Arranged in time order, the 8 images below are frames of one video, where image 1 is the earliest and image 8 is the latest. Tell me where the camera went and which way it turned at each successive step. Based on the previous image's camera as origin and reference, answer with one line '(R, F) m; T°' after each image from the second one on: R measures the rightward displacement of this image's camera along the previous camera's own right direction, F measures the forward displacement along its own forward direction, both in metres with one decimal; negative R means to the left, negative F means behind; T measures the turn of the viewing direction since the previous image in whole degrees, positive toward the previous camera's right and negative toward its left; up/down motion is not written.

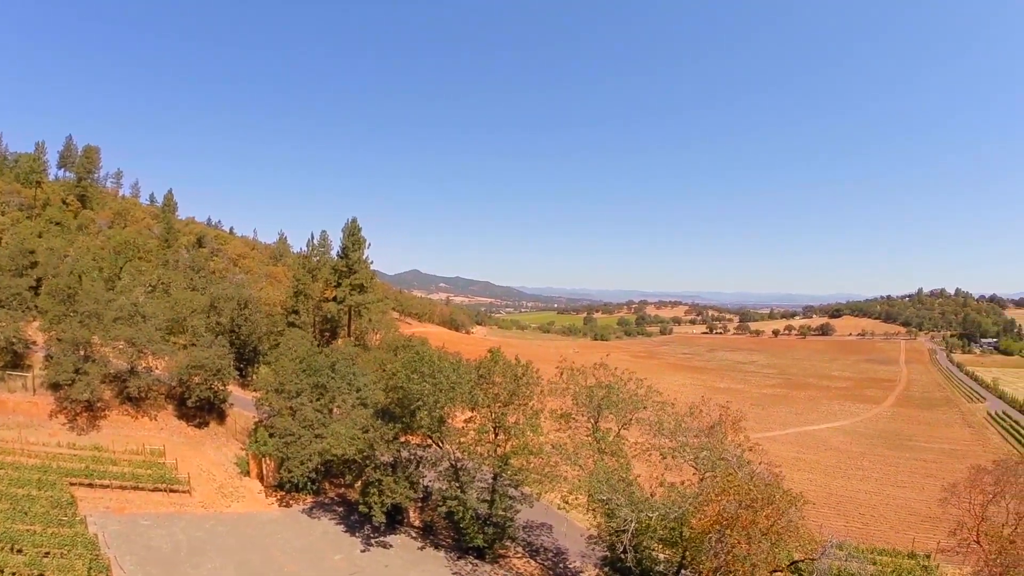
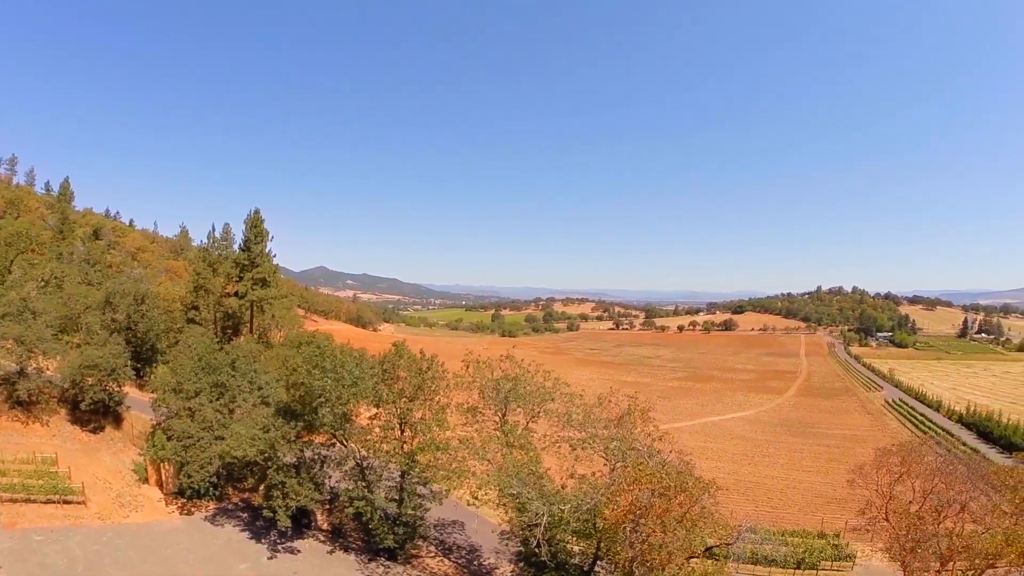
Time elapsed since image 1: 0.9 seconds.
(+0.5, +3.8) m; +9°
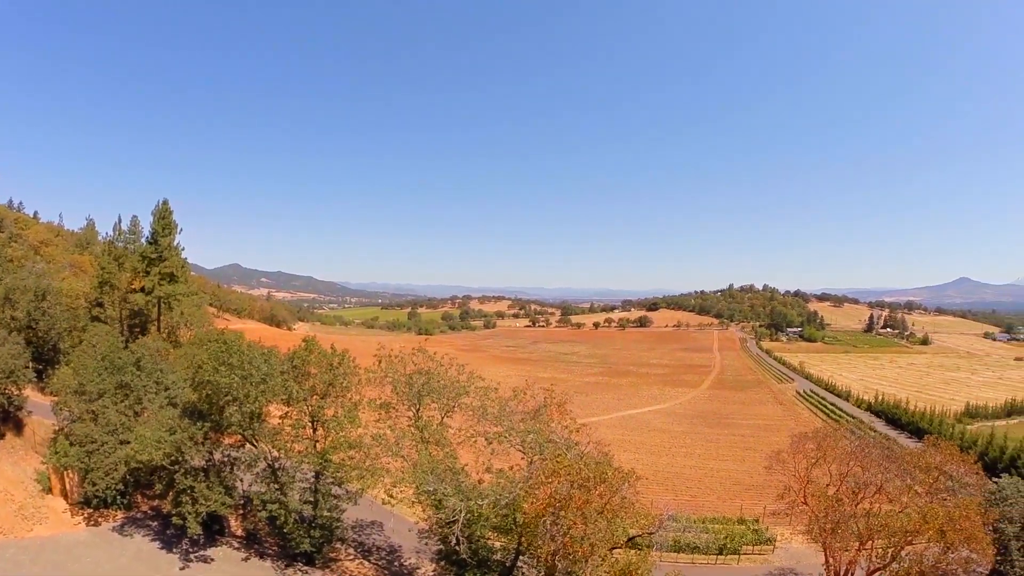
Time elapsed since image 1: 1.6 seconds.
(-0.7, +1.3) m; +9°
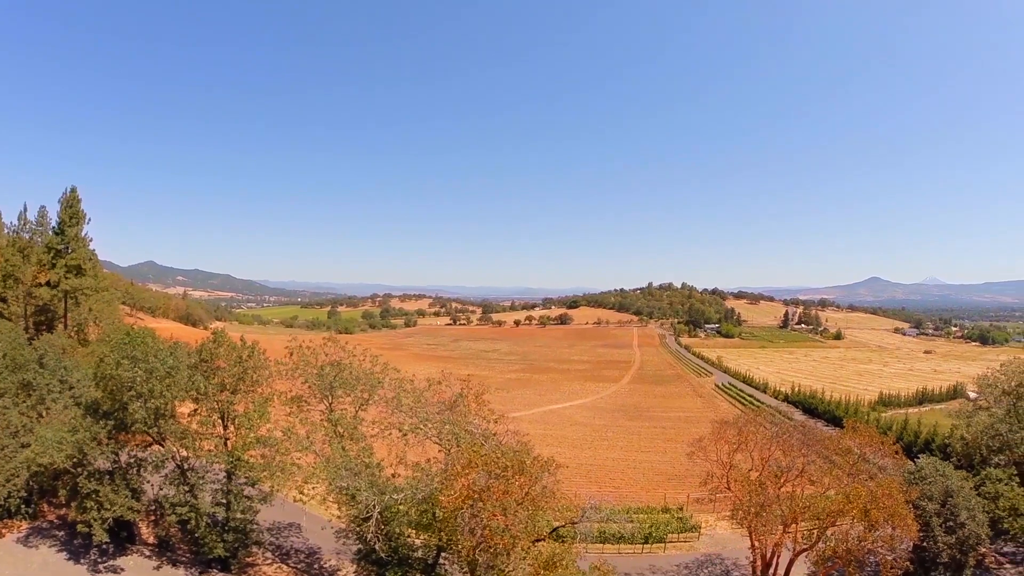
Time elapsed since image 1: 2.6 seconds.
(-0.9, +1.0) m; +9°
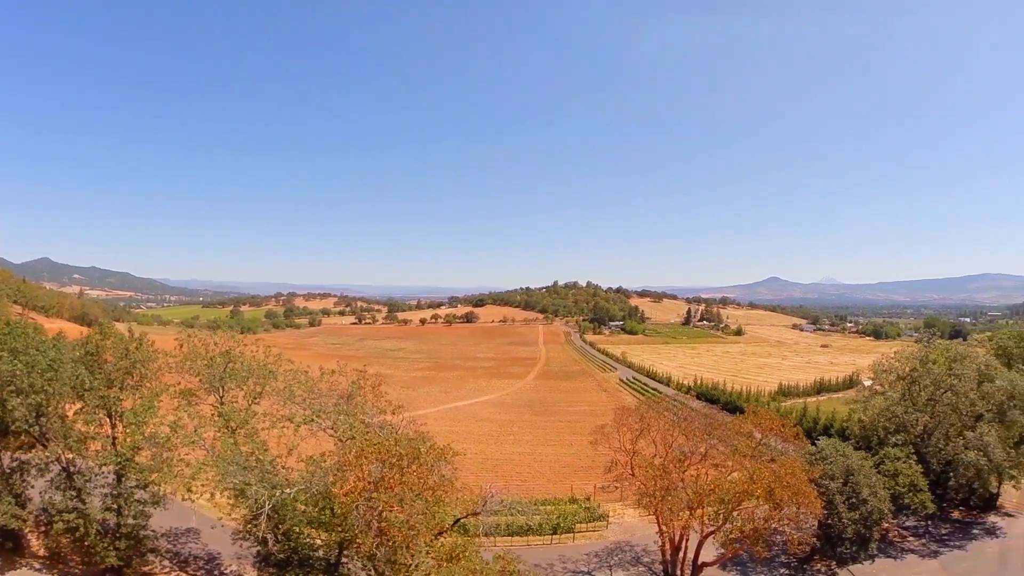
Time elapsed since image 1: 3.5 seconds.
(-0.9, +0.8) m; +11°
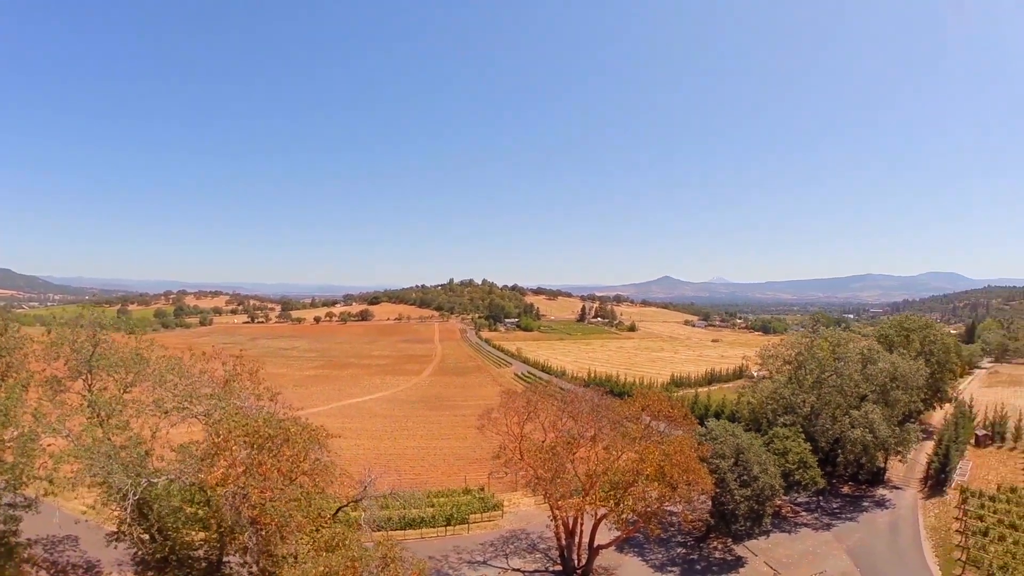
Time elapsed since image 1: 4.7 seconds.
(-0.6, +0.7) m; +13°
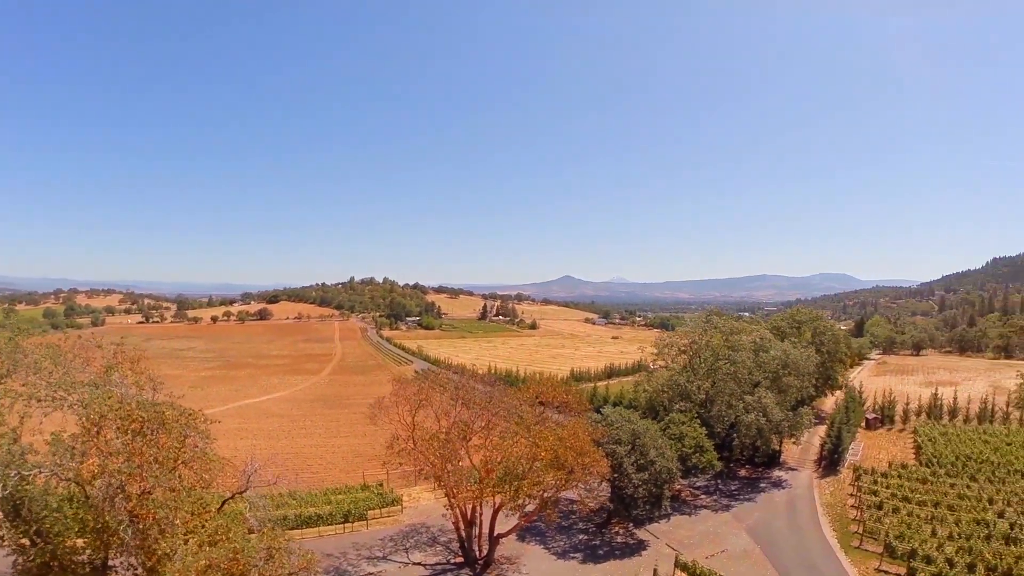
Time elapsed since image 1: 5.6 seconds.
(-0.5, +0.5) m; +12°
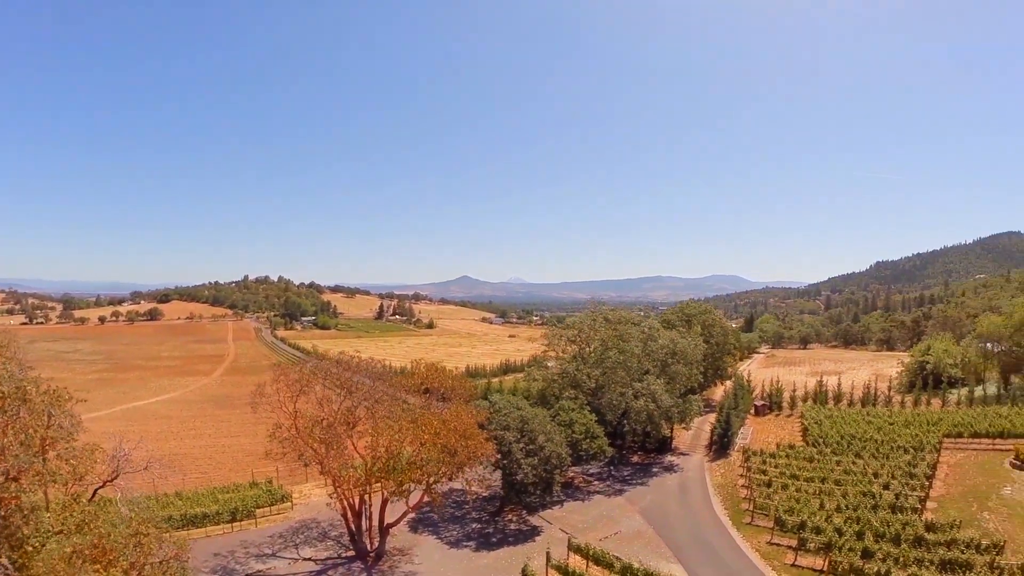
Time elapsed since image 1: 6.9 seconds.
(+0.3, -0.1) m; +6°
